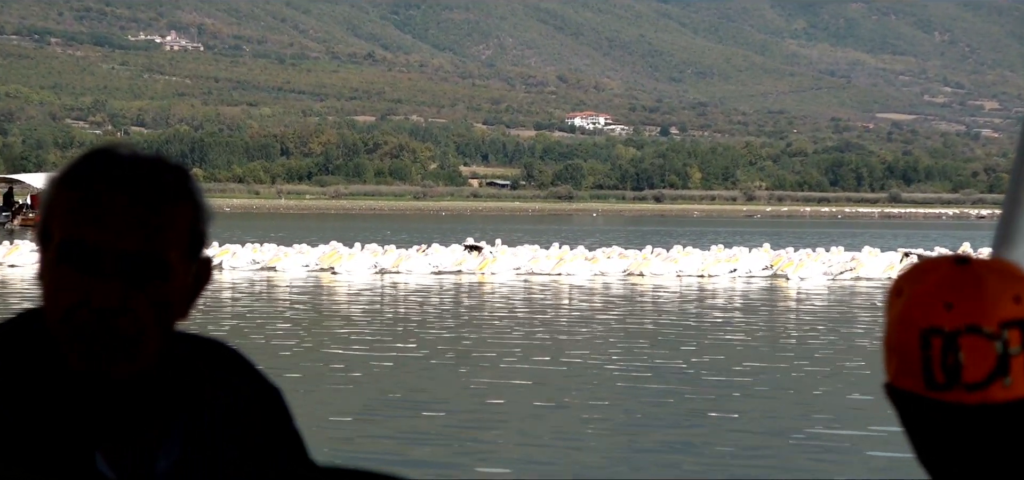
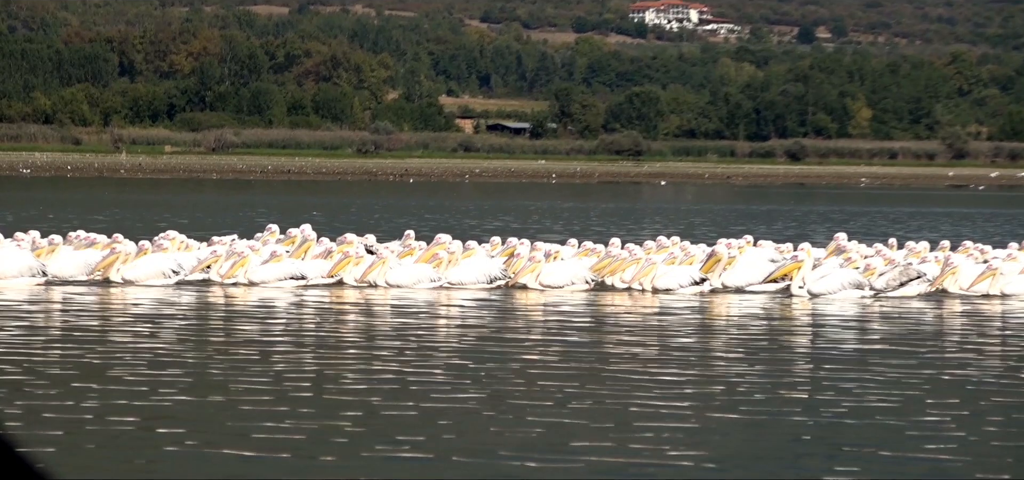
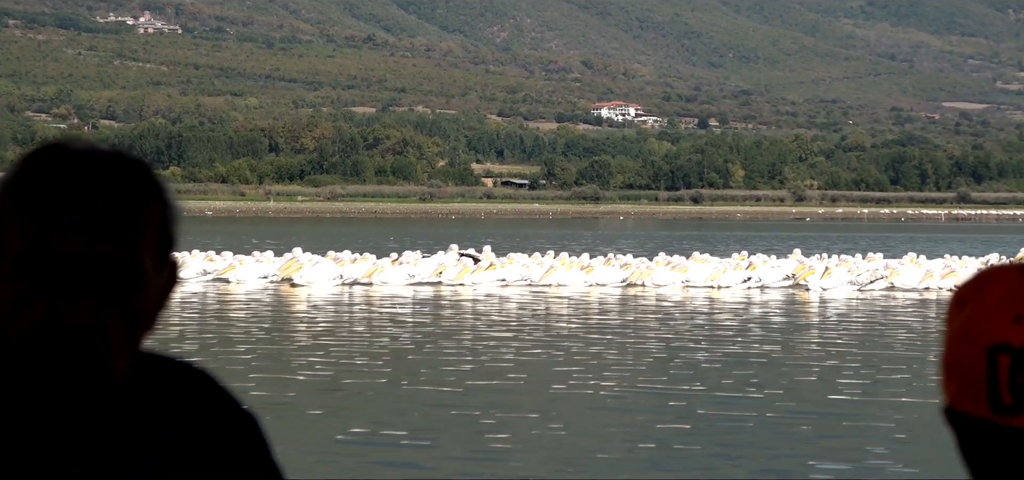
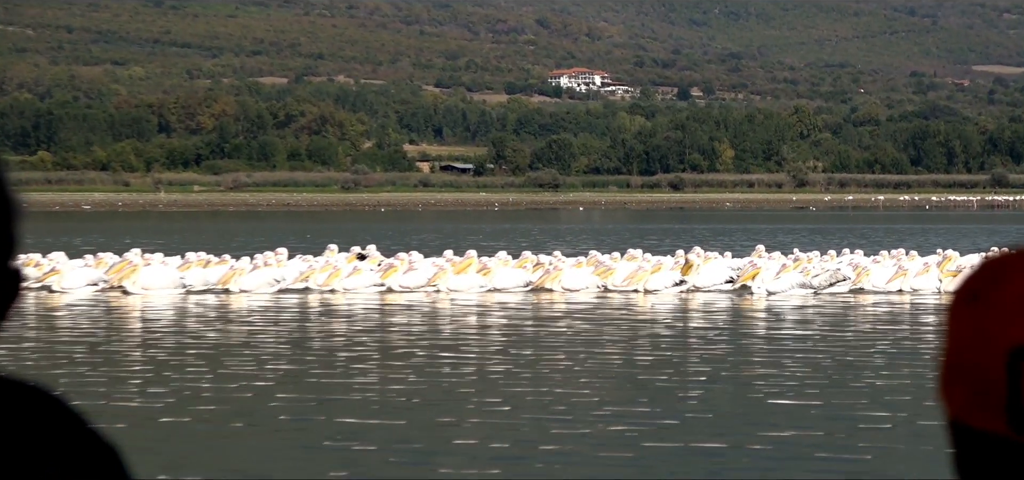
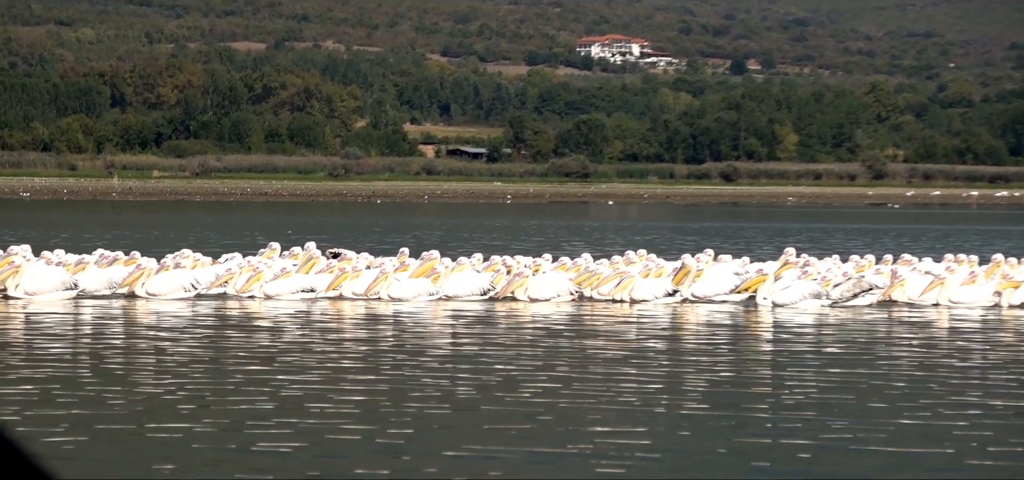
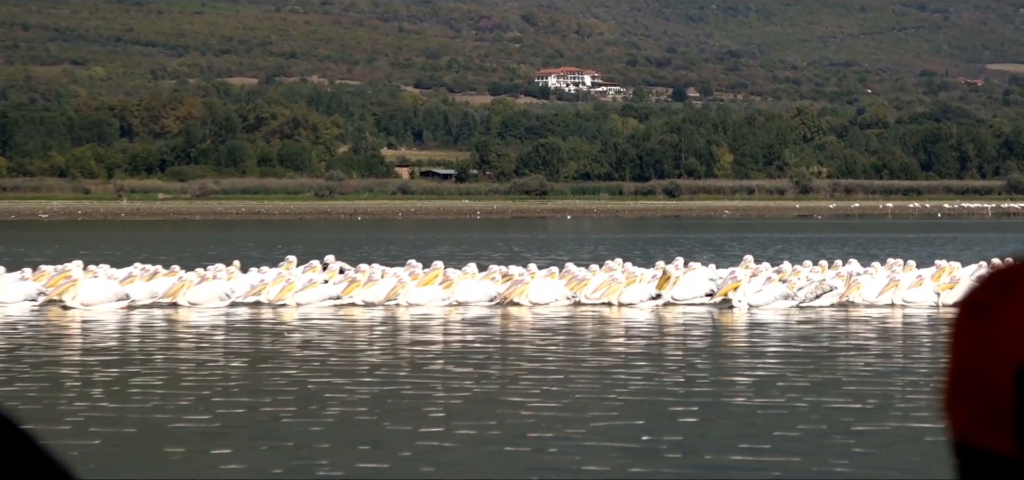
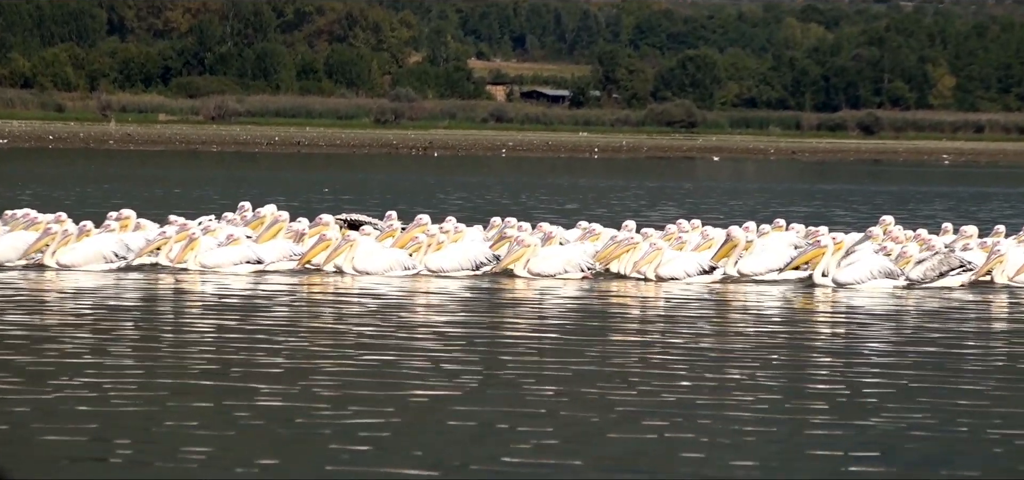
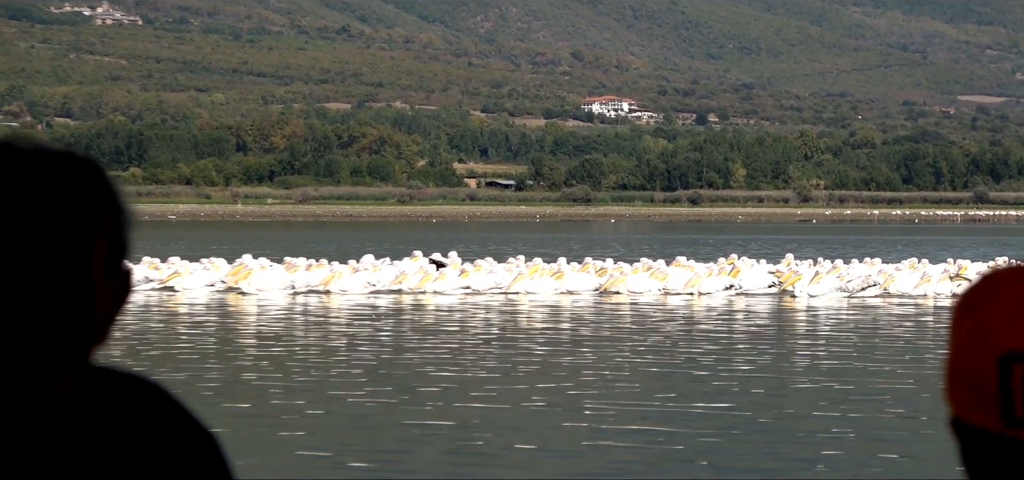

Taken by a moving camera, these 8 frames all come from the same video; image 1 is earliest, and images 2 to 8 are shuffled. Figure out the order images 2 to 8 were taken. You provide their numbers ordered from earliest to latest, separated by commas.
3, 8, 4, 6, 5, 2, 7
